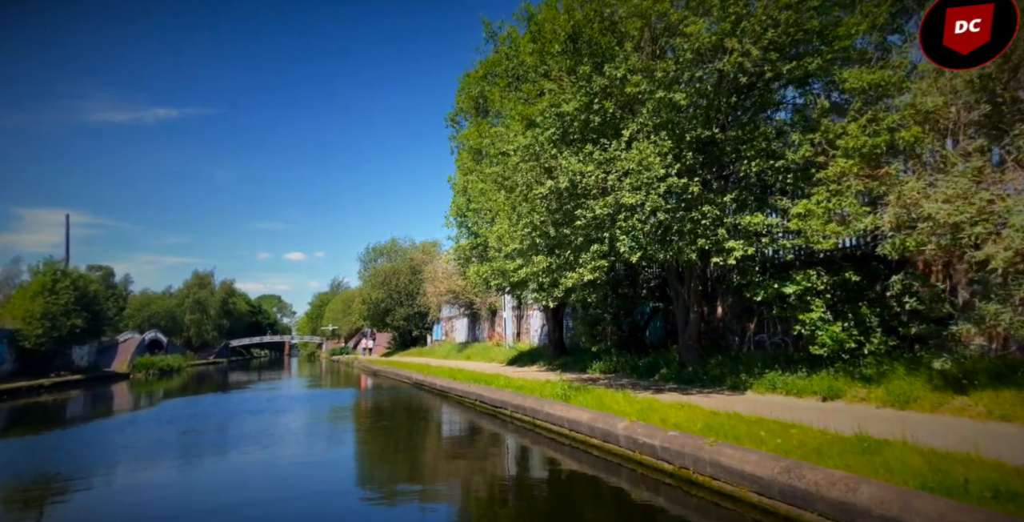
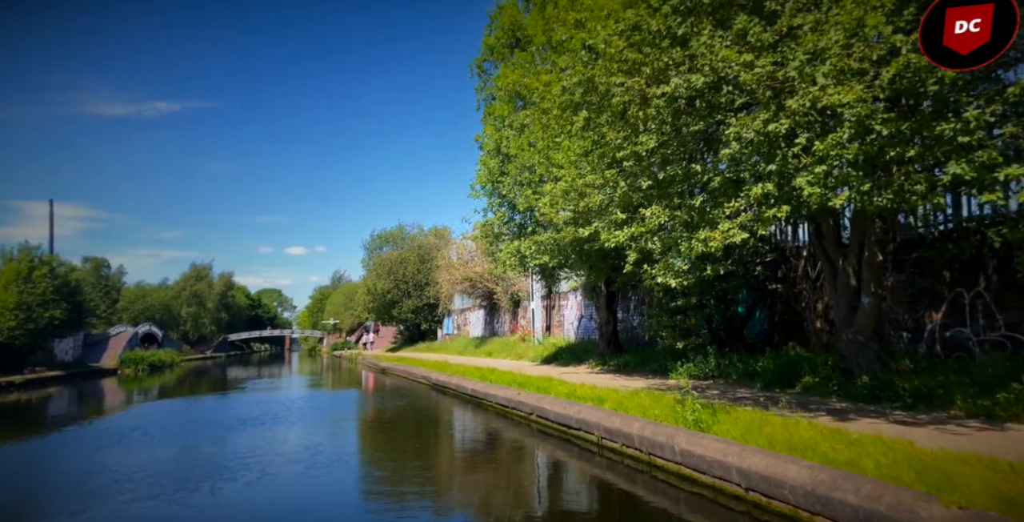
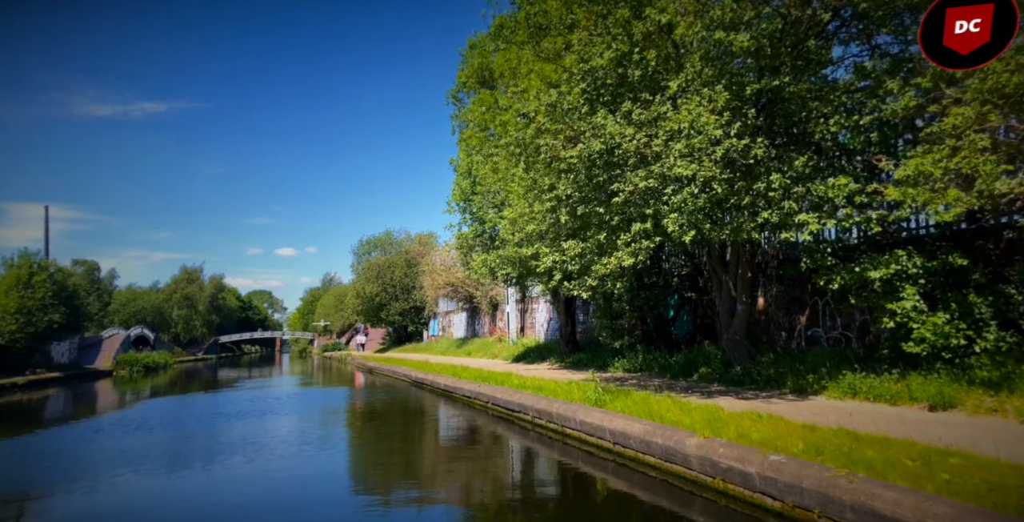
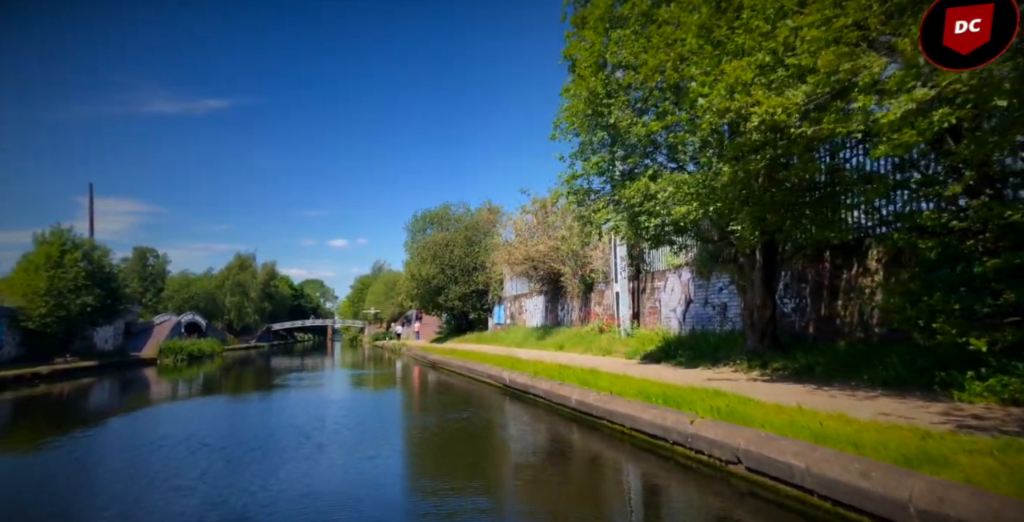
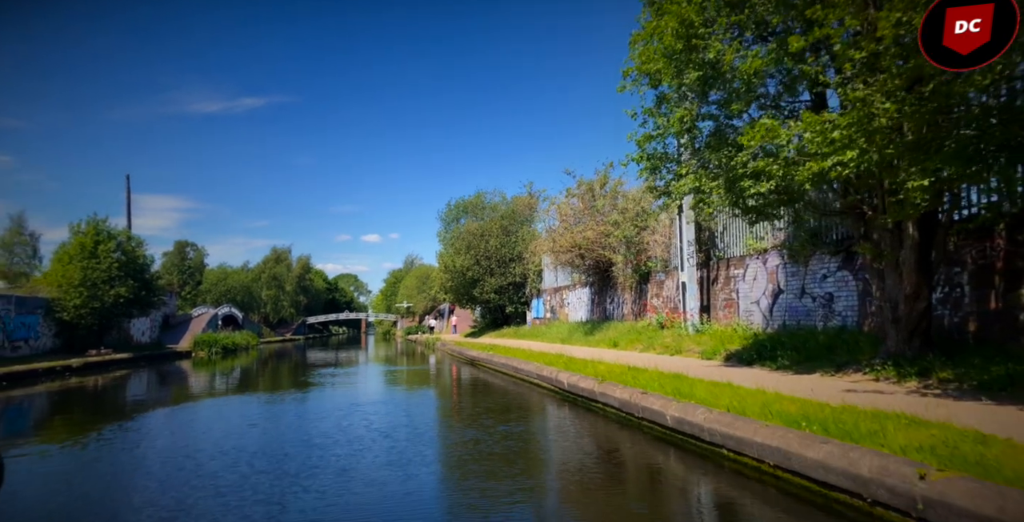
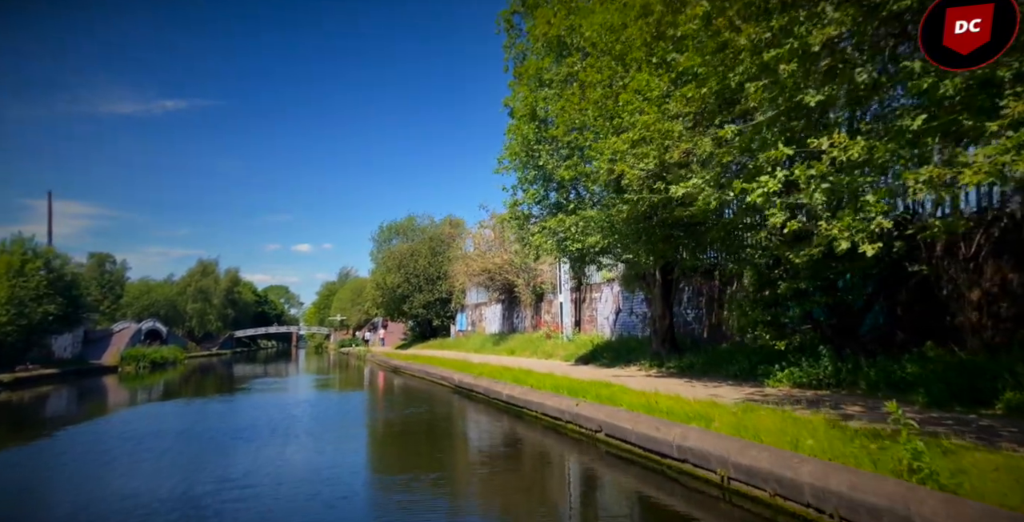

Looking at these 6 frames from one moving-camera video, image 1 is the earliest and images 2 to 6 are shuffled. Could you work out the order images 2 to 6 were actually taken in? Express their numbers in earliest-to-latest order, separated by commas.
3, 2, 6, 4, 5
